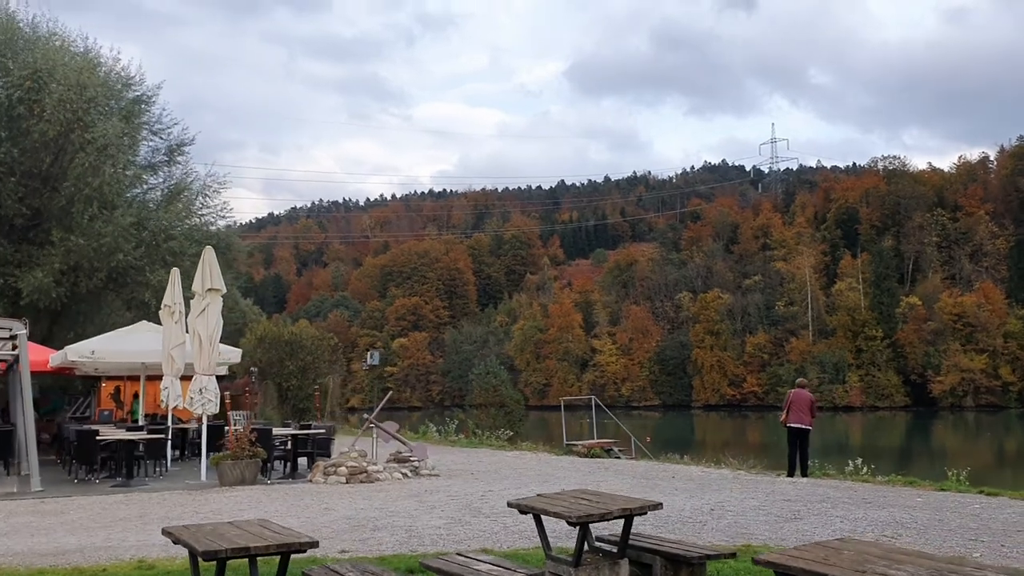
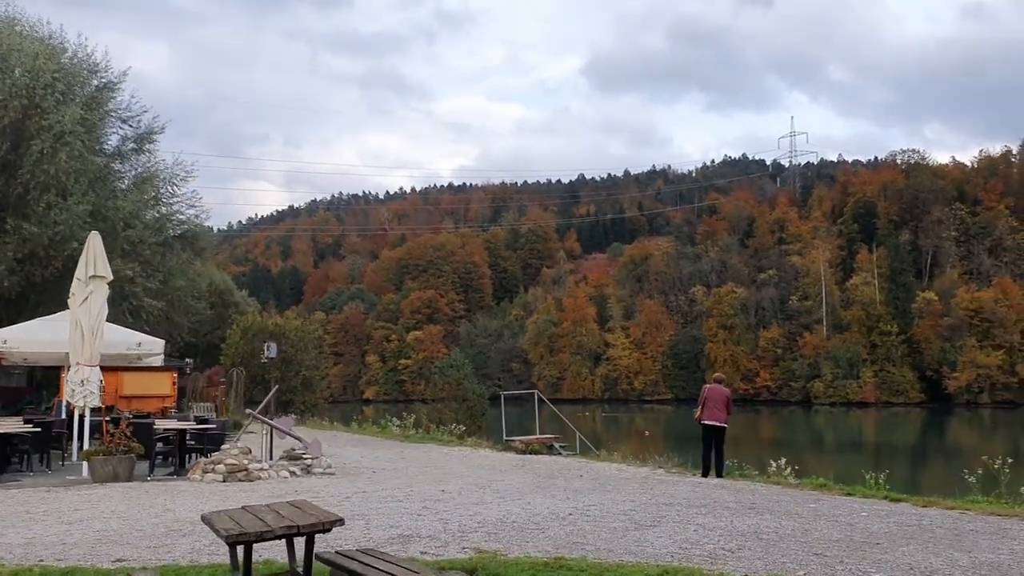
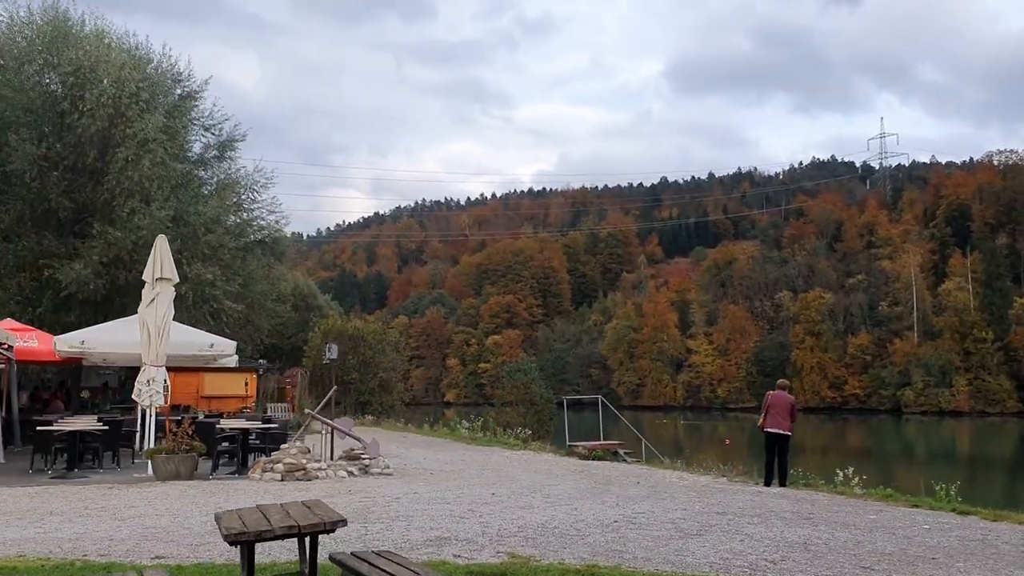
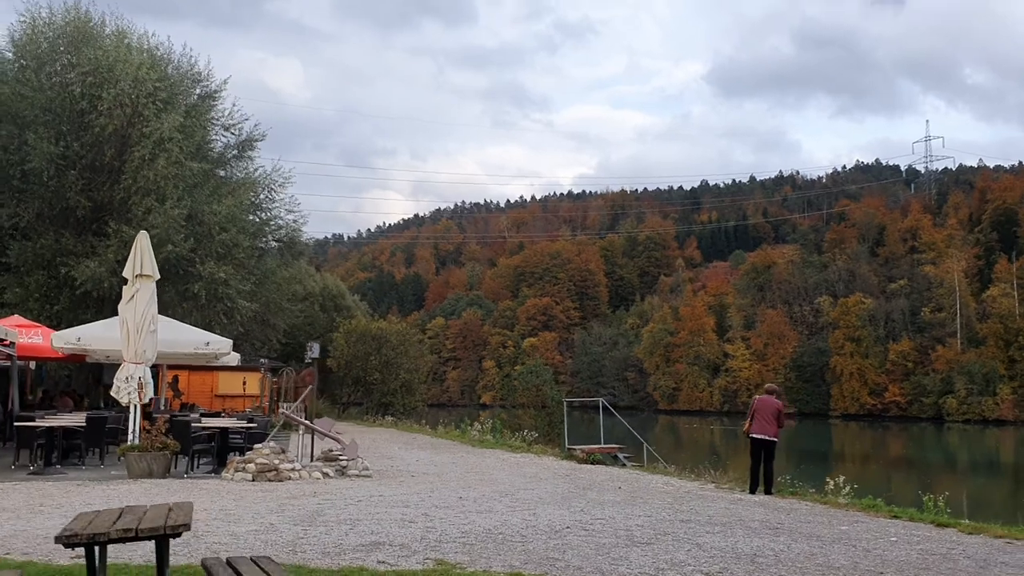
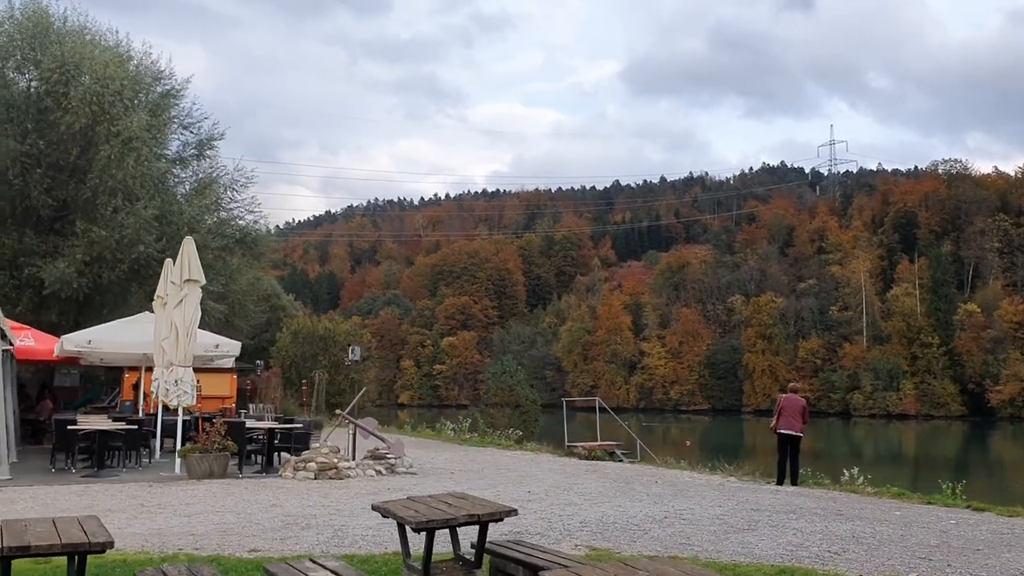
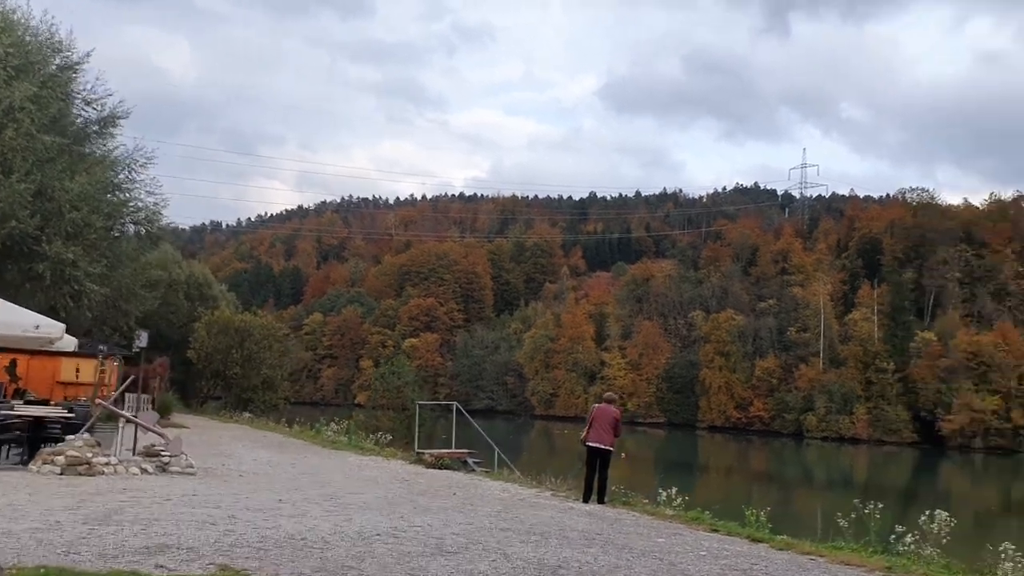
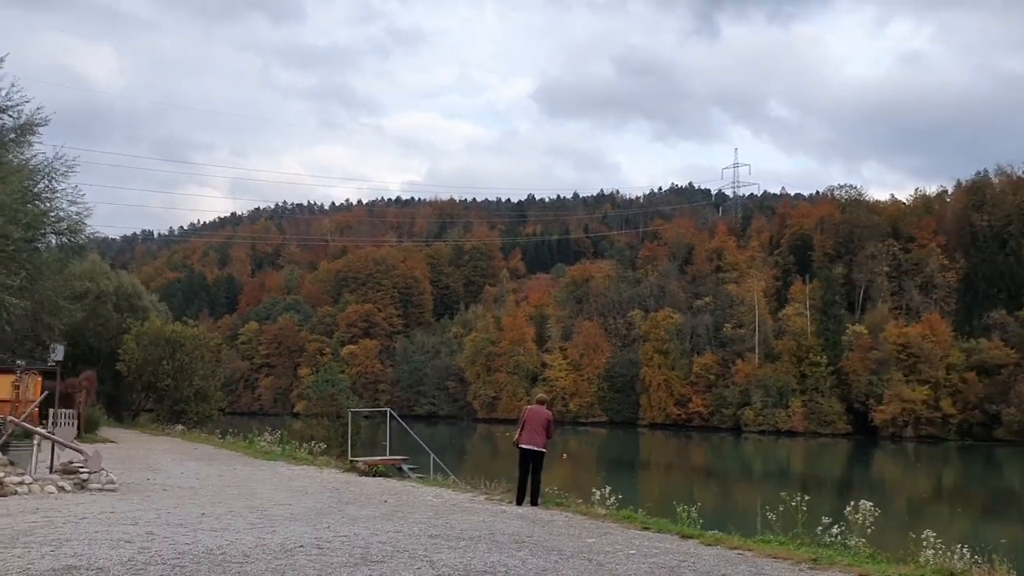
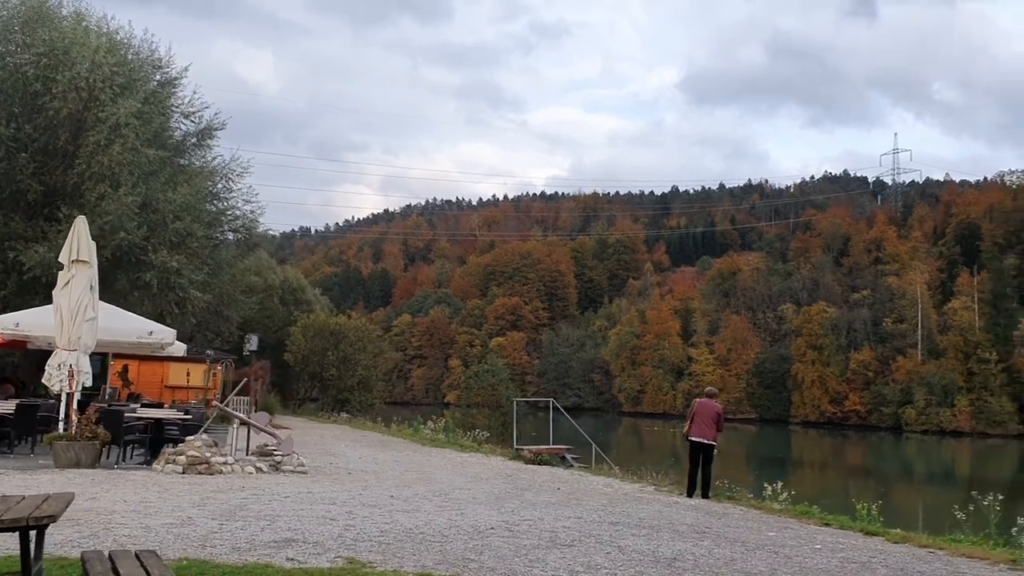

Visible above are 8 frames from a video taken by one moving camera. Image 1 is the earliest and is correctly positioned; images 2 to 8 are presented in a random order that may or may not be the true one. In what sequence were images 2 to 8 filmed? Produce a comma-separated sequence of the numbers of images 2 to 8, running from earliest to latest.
5, 2, 3, 4, 8, 6, 7
